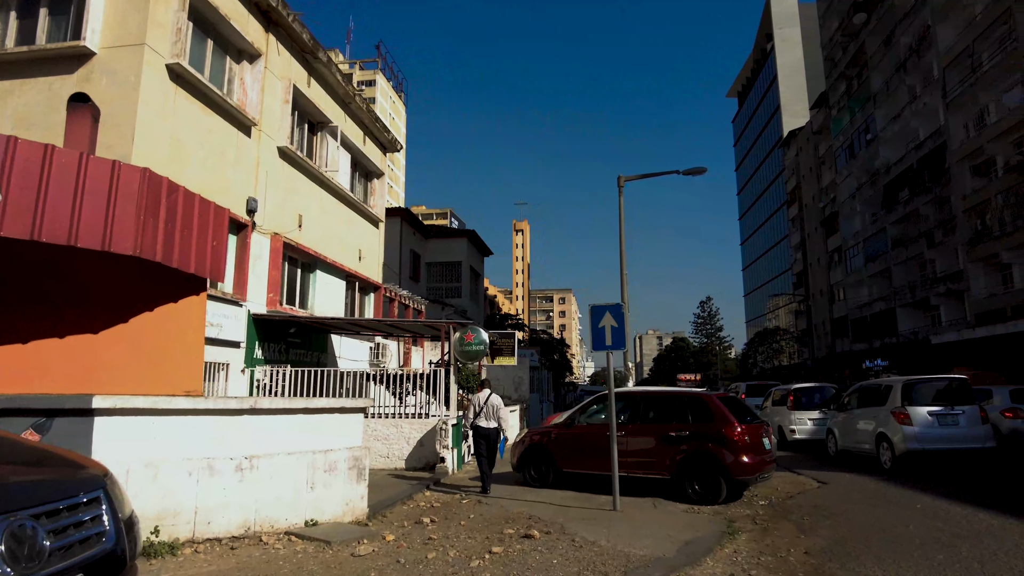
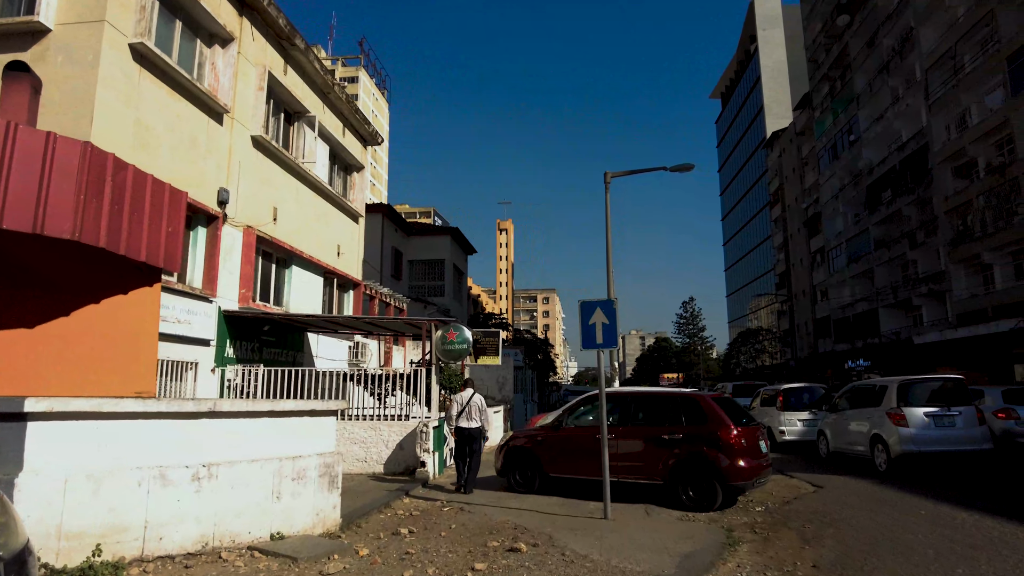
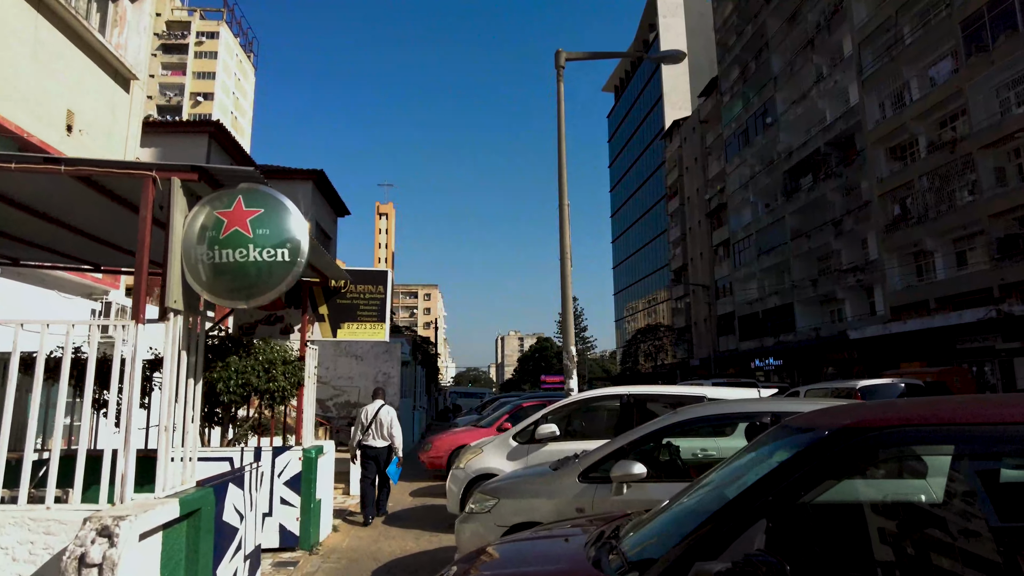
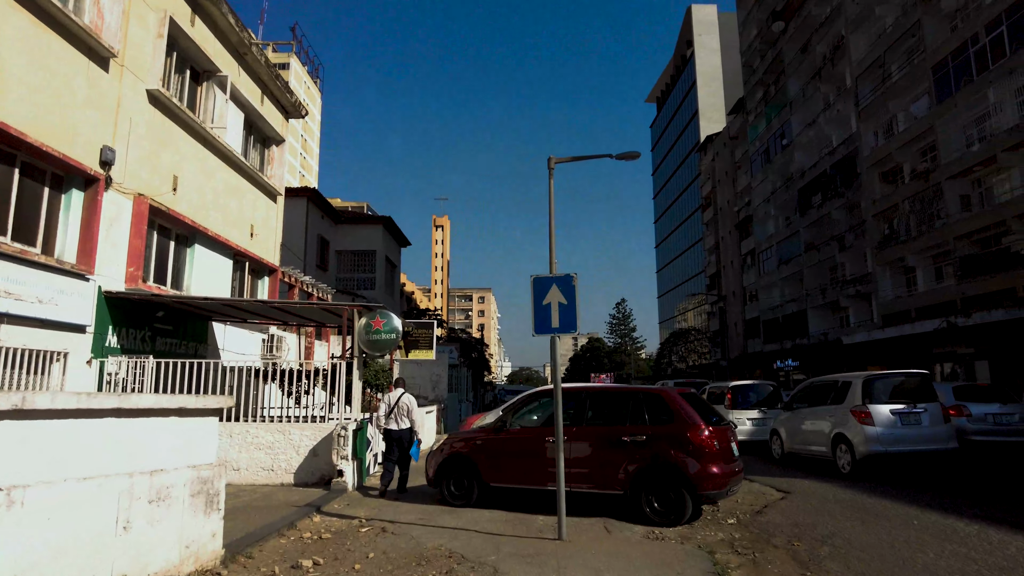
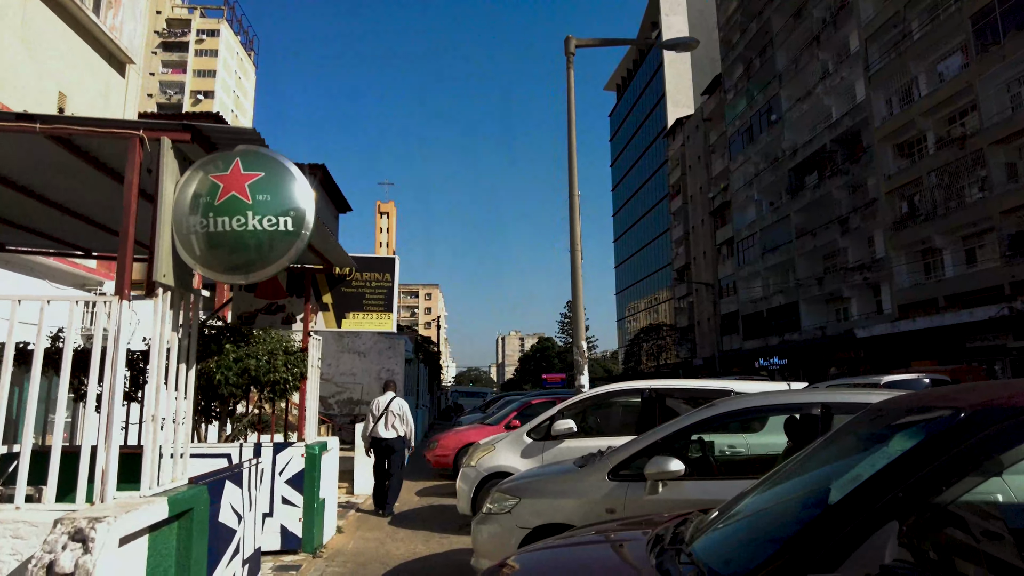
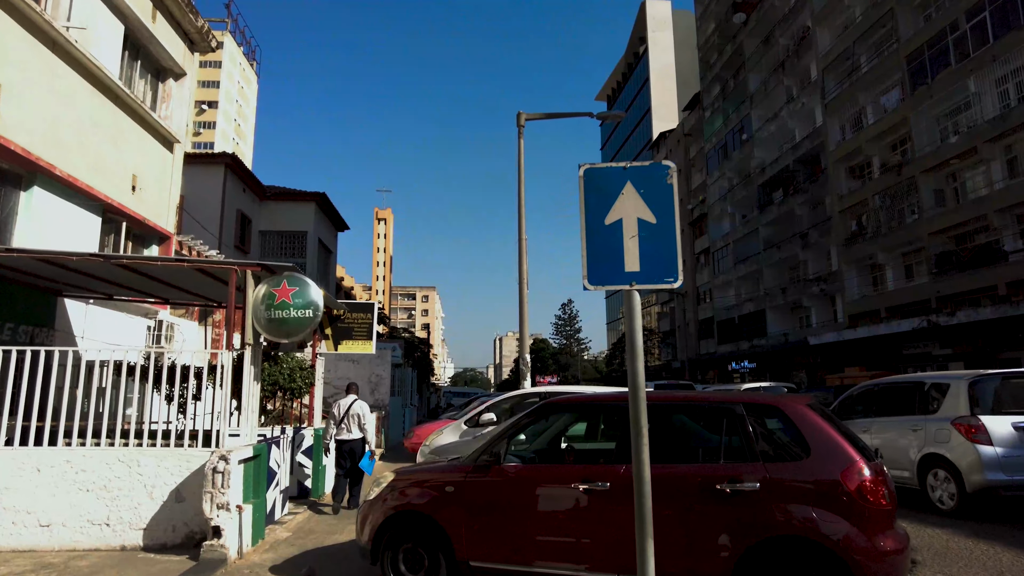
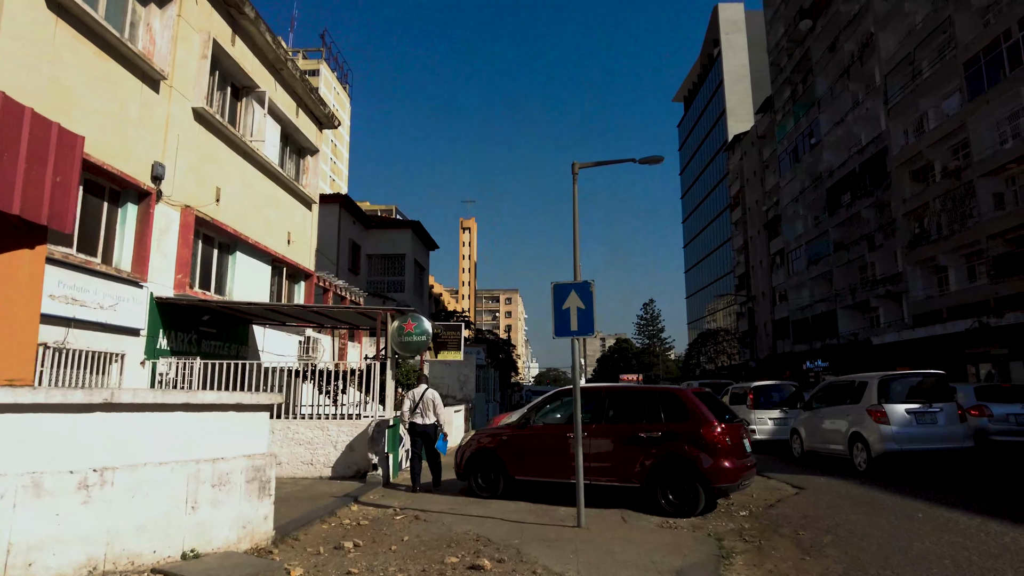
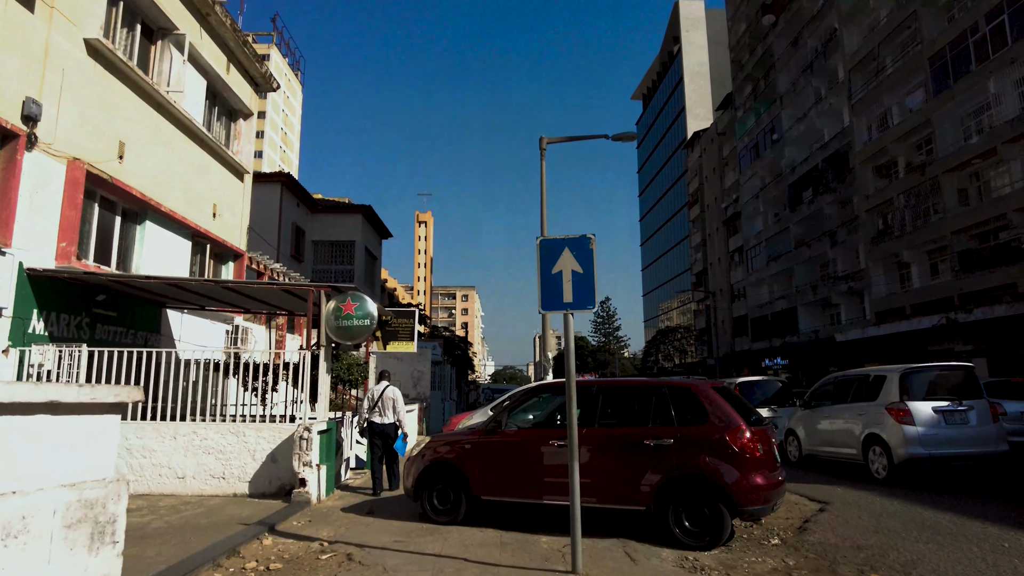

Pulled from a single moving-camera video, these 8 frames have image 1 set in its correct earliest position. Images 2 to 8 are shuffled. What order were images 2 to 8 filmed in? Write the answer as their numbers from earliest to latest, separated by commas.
2, 7, 4, 8, 6, 3, 5
